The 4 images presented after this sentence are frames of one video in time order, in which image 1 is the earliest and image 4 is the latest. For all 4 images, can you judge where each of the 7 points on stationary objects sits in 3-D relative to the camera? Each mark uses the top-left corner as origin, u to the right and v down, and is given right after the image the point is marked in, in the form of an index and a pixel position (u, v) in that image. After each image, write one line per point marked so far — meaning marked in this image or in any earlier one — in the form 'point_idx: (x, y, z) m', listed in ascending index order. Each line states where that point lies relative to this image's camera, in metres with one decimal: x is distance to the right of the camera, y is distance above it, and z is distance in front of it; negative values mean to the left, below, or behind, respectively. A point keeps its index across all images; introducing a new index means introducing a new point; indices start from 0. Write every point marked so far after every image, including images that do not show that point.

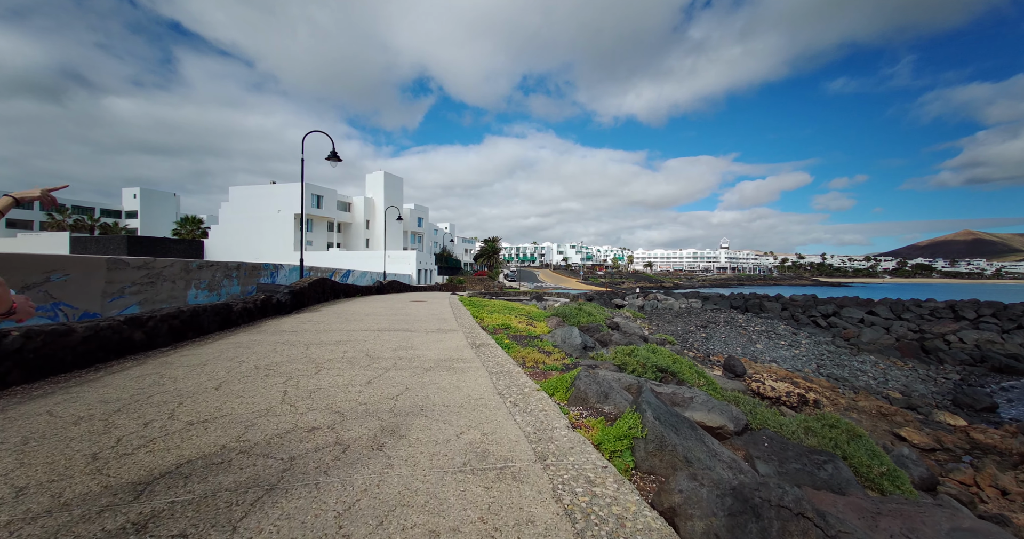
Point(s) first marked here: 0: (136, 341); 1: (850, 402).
0: (-6.8, -1.3, +7.1) m
1: (+15.7, -6.2, +18.3) m
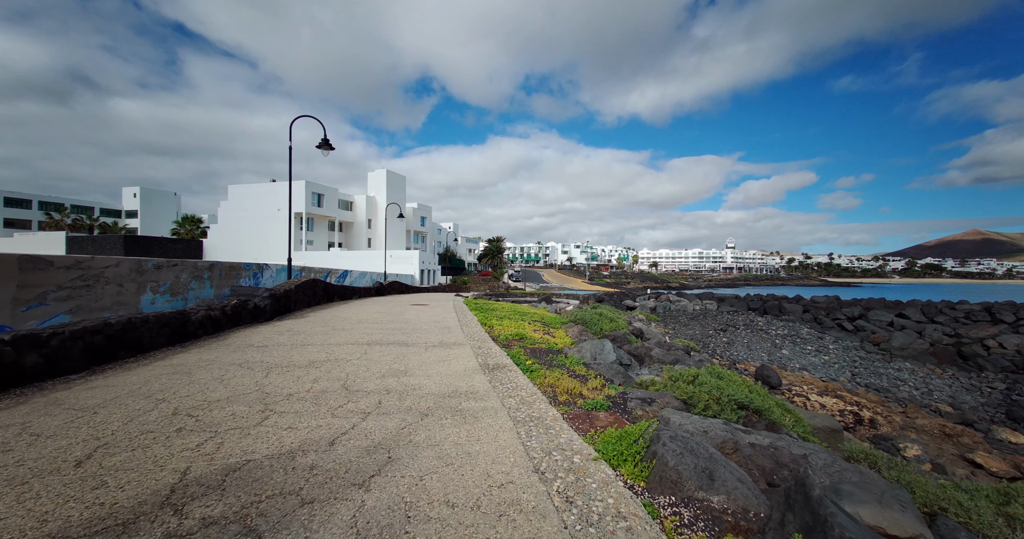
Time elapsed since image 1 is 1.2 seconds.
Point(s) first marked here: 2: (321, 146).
0: (-6.4, -1.3, +5.3) m
1: (+16.1, -6.2, +16.2) m
2: (-8.1, +5.2, +16.7) m
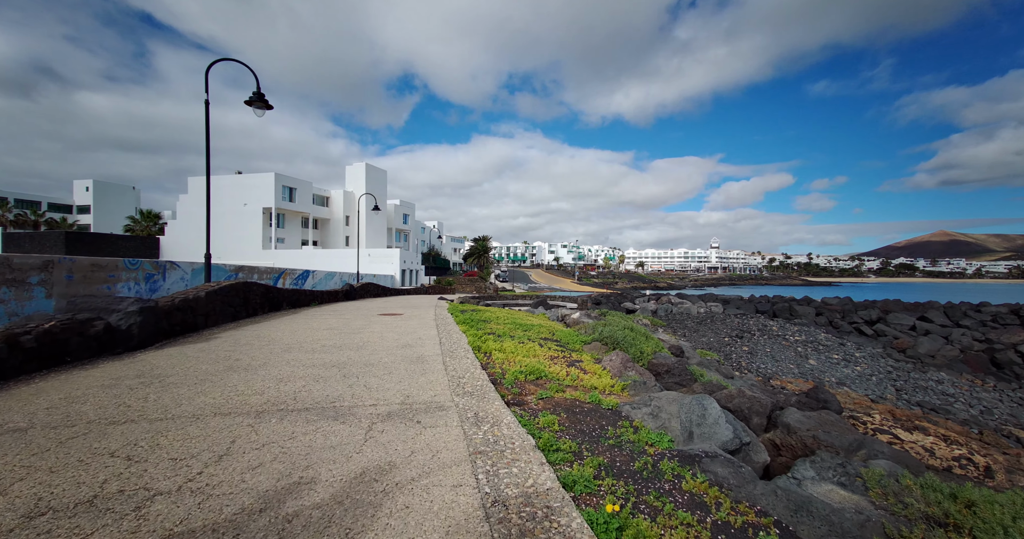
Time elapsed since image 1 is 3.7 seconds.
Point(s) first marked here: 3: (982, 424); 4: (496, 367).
0: (-6.0, -1.3, +1.0) m
1: (+16.1, -6.2, +12.8) m
2: (-8.1, +5.2, +12.4) m
3: (+21.4, -7.0, +18.0) m
4: (-0.3, -1.8, +7.3) m
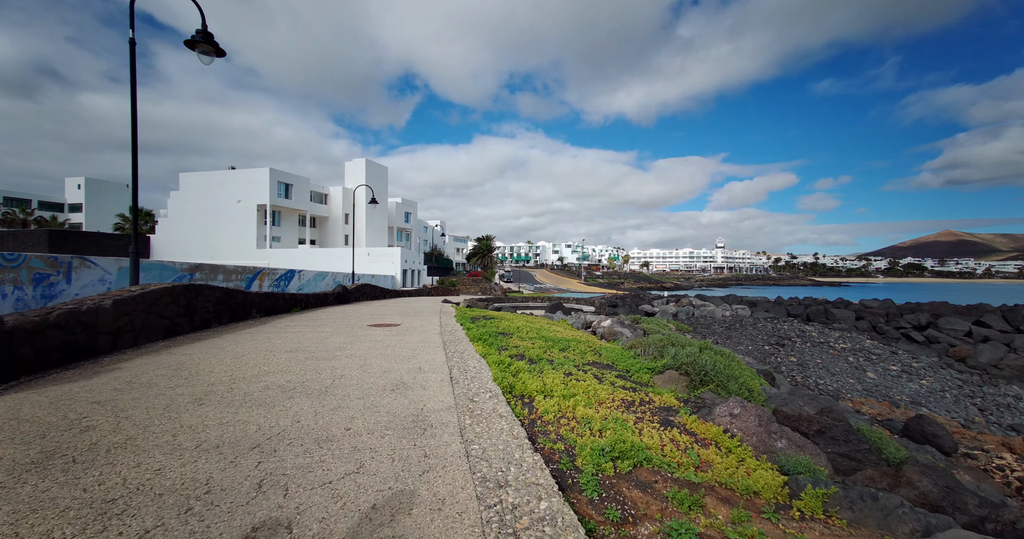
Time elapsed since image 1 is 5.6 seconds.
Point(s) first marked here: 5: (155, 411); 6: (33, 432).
0: (-5.3, -1.2, -2.2) m
1: (+16.8, -6.1, +9.6) m
2: (-7.4, +5.2, +9.3) m
3: (+22.2, -6.9, +14.7) m
4: (+0.4, -1.7, +4.1) m
5: (-4.0, -1.6, +4.4) m
6: (-4.7, -1.5, +3.9) m
